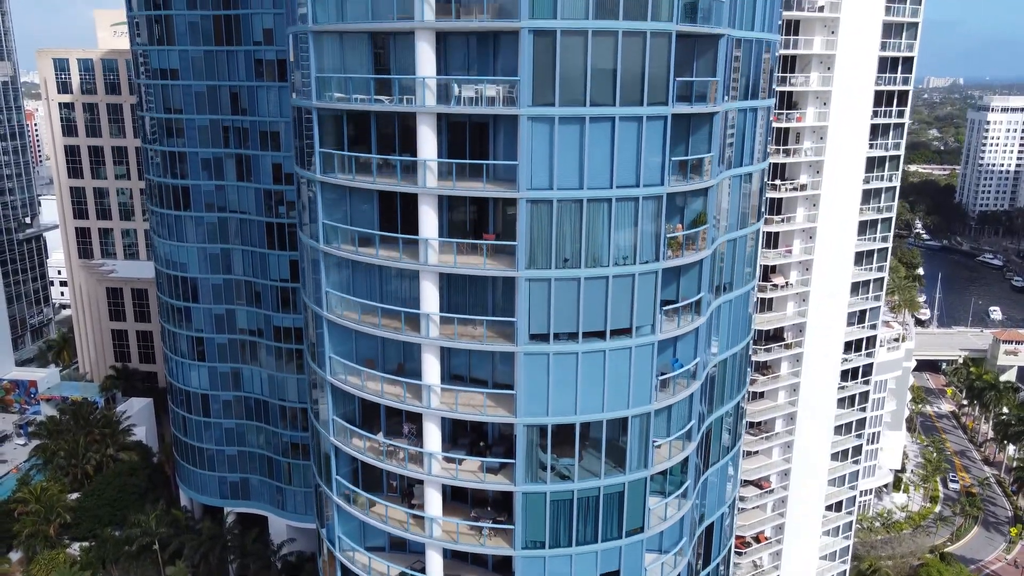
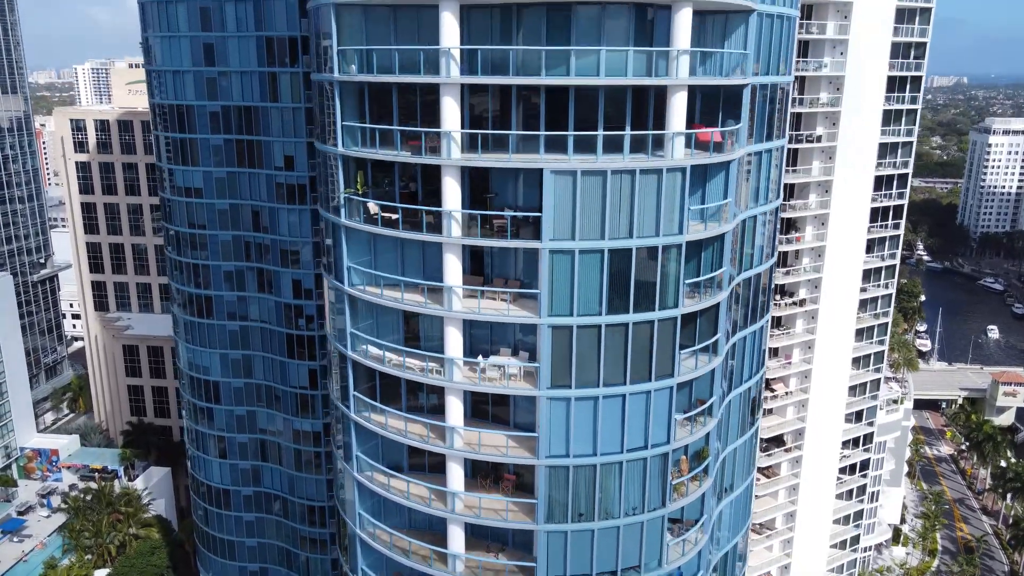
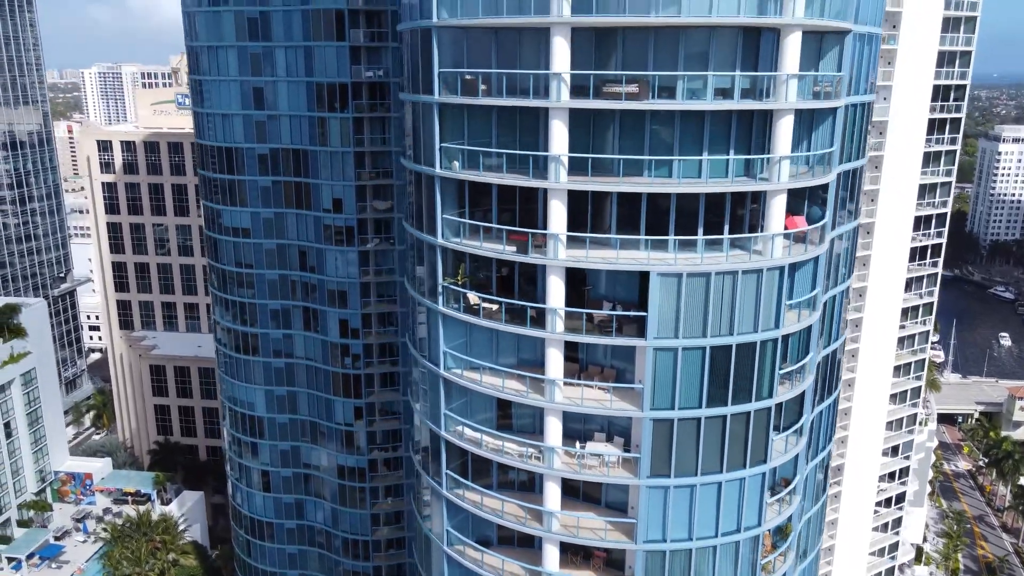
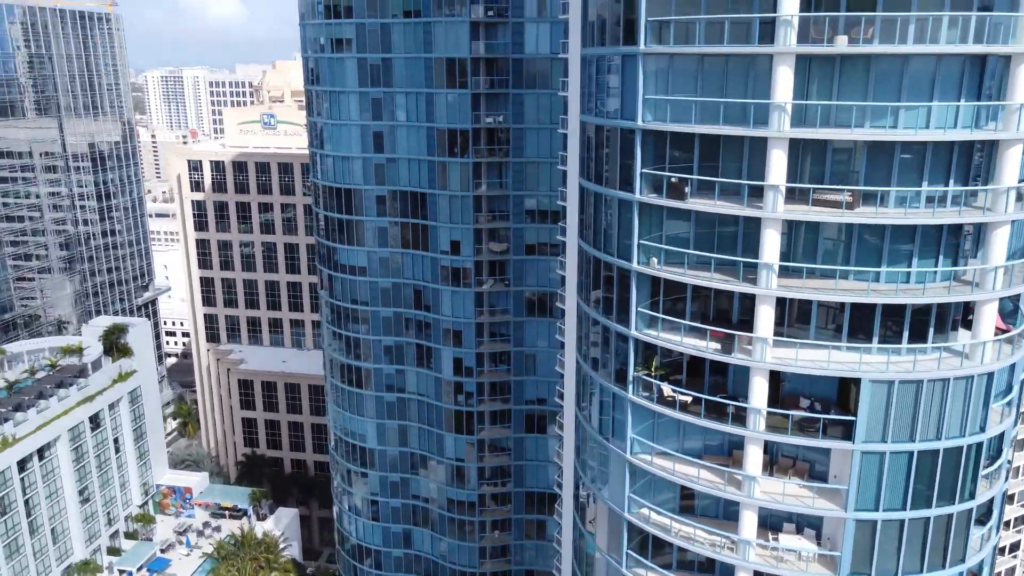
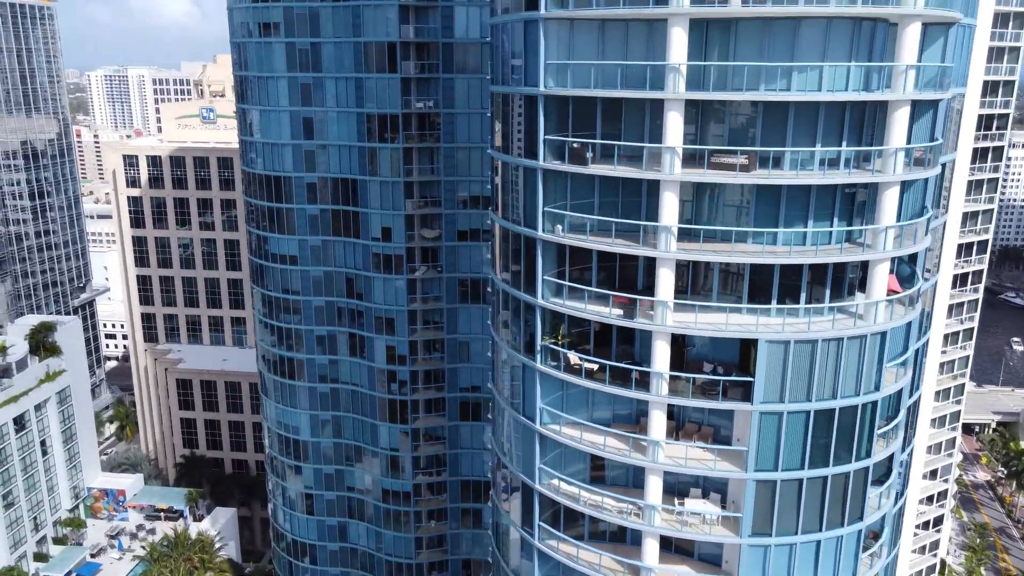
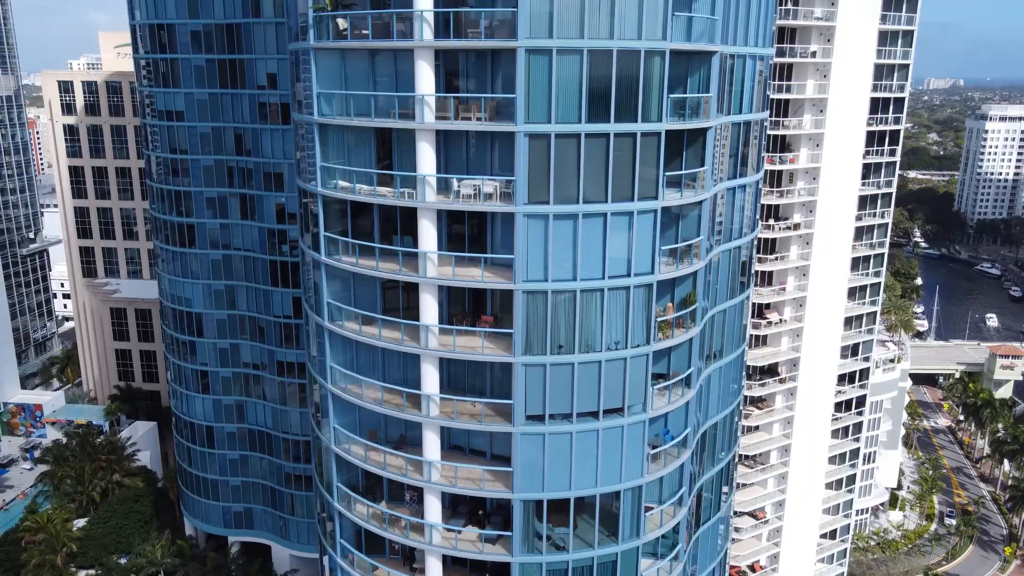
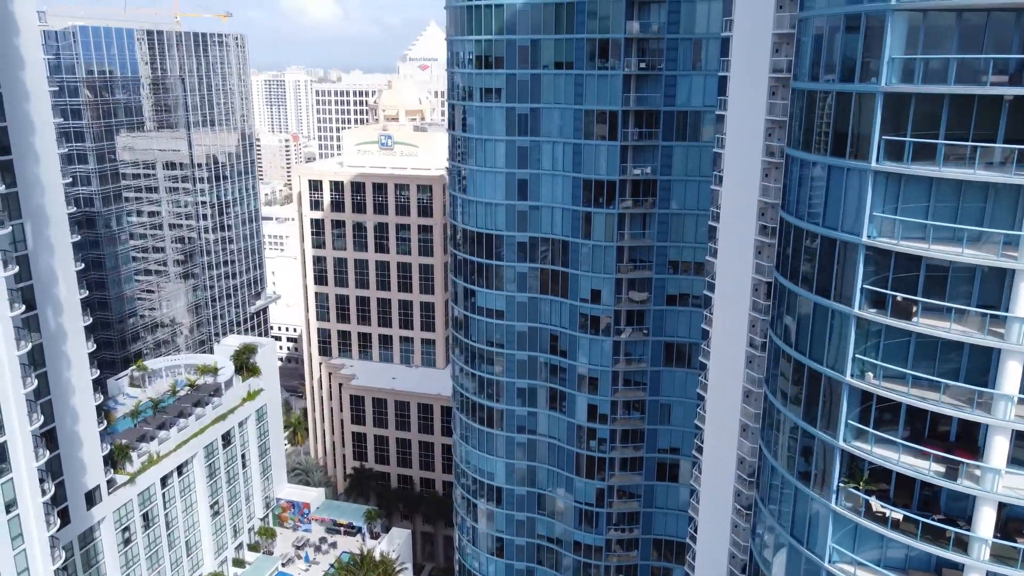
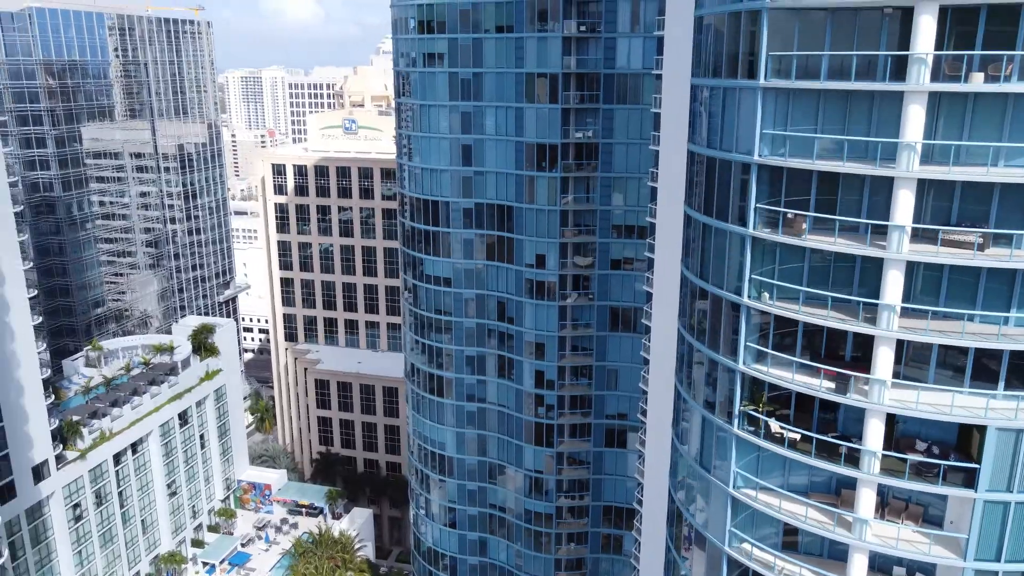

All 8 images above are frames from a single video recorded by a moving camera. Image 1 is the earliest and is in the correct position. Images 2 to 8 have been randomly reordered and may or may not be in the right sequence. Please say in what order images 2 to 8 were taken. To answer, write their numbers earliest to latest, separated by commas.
6, 2, 3, 5, 4, 8, 7
